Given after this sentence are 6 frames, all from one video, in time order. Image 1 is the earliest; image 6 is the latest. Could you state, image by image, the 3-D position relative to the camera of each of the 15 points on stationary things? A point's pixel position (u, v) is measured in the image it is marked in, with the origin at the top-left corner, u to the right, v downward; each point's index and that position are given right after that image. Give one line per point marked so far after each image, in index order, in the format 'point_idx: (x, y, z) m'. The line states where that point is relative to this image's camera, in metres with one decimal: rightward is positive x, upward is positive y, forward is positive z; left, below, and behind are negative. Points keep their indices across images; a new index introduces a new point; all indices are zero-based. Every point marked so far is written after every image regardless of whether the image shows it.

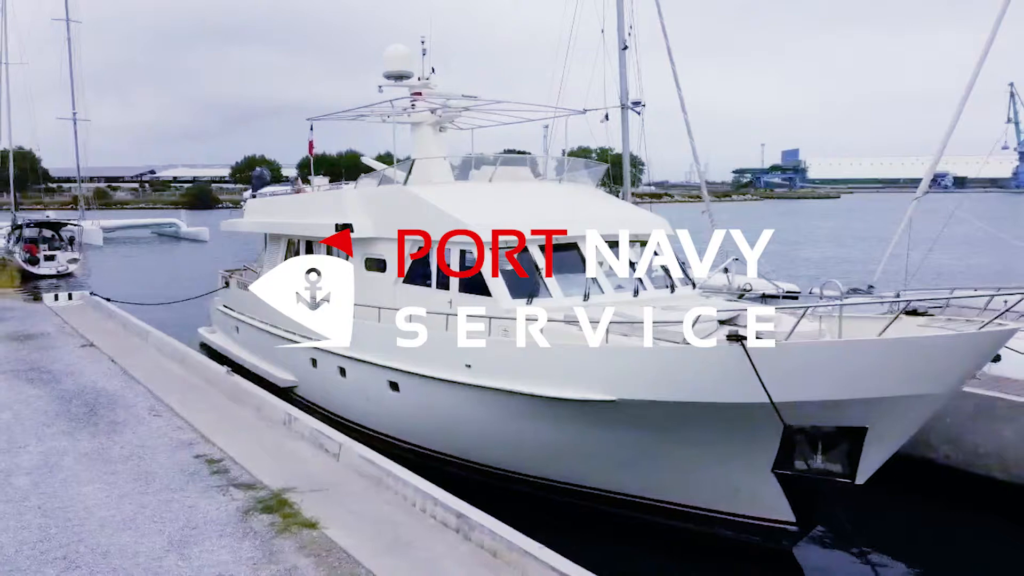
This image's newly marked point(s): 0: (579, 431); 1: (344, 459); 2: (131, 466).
0: (+0.6, -1.3, +6.3) m
1: (-1.3, -1.3, +5.6) m
2: (-3.0, -1.4, +5.6) m
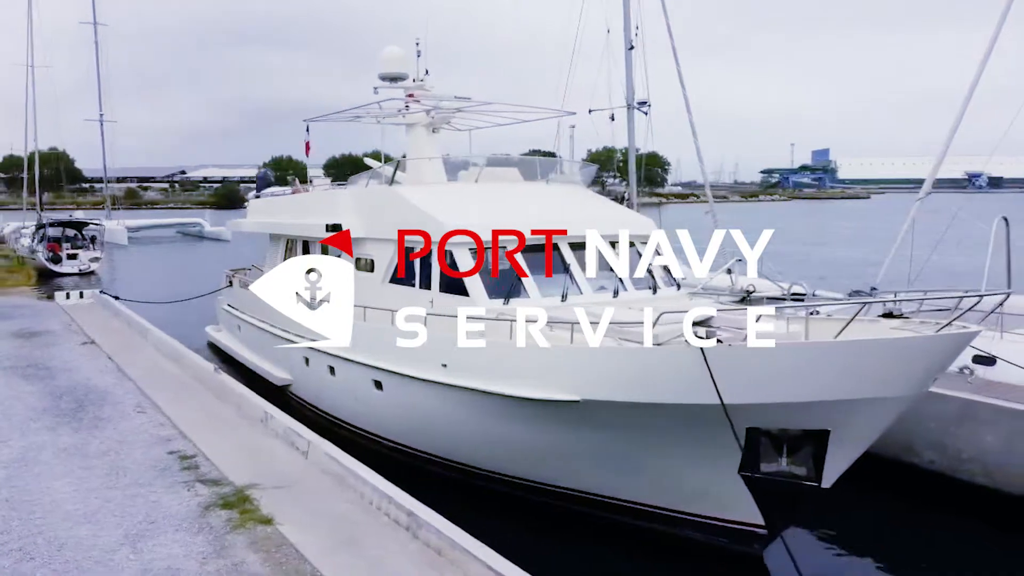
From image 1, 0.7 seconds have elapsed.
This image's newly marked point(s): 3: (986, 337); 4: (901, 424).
0: (+0.3, -1.3, +6.3) m
1: (-1.6, -1.3, +5.7) m
2: (-3.3, -1.4, +5.8) m
3: (+5.8, -0.6, +8.8) m
4: (+4.0, -1.4, +7.5) m
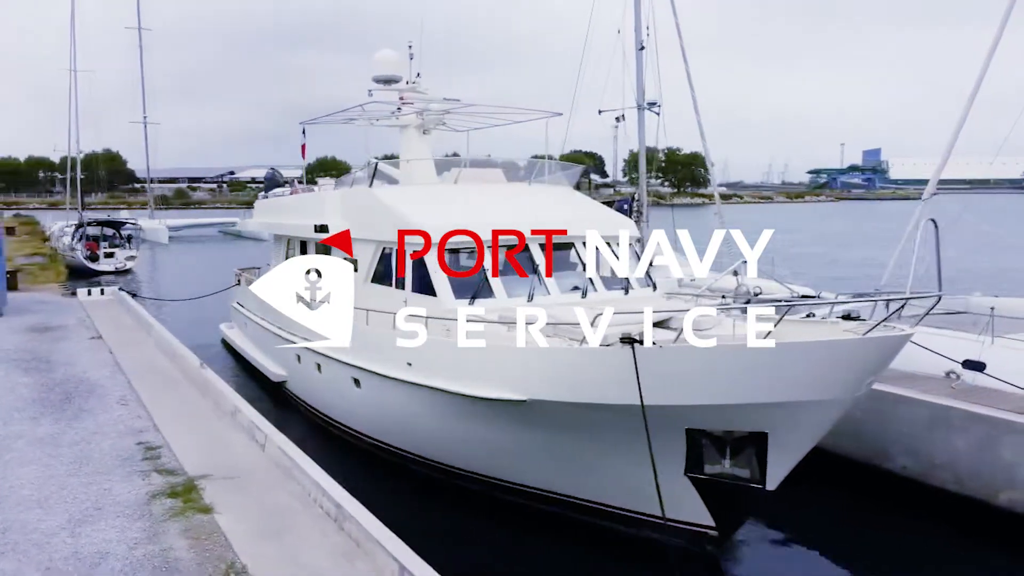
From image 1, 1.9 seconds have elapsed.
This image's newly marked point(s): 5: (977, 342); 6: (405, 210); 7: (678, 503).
0: (-0.1, -1.3, +6.4) m
1: (-2.0, -1.3, +5.9) m
2: (-3.7, -1.3, +6.0) m
3: (+5.5, -0.6, +8.6) m
4: (+3.7, -1.4, +7.4) m
5: (+5.5, -0.6, +8.6) m
6: (-1.3, +0.9, +8.3) m
7: (+1.4, -1.8, +5.9) m
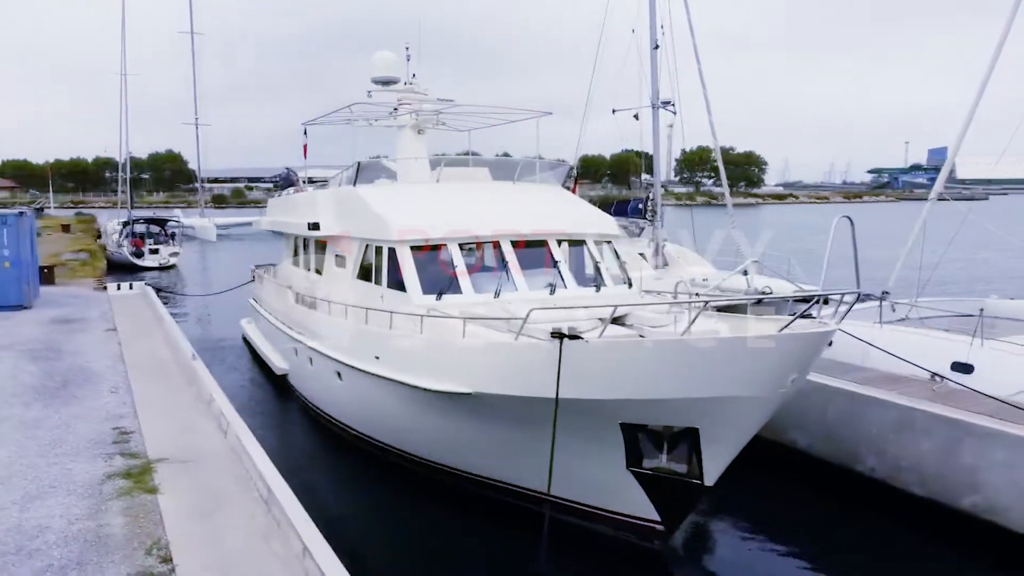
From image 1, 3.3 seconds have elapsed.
0: (-0.5, -1.2, +6.5) m
1: (-2.4, -1.3, +6.1) m
2: (-4.1, -1.3, +6.4) m
3: (+5.2, -0.6, +8.4) m
4: (+3.3, -1.4, +7.3) m
5: (+5.3, -0.6, +8.4) m
6: (-1.5, +0.9, +8.5) m
7: (+1.0, -1.7, +6.0) m
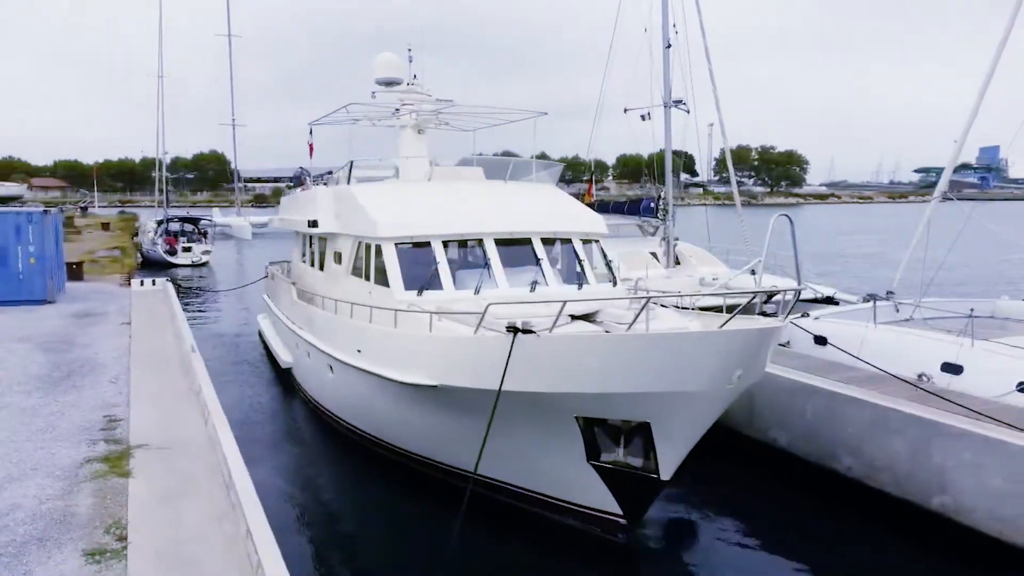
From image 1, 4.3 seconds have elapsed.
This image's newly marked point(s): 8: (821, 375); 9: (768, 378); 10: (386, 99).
0: (-0.7, -1.2, +6.7) m
1: (-2.7, -1.2, +6.4) m
2: (-4.3, -1.2, +6.7) m
3: (+5.1, -0.6, +8.3) m
4: (+3.1, -1.4, +7.3) m
5: (+5.1, -0.6, +8.3) m
6: (-1.7, +1.0, +8.7) m
7: (+0.7, -1.7, +6.1) m
8: (+3.5, -1.0, +8.2) m
9: (+2.8, -1.0, +7.8) m
10: (-2.0, +3.0, +11.7) m
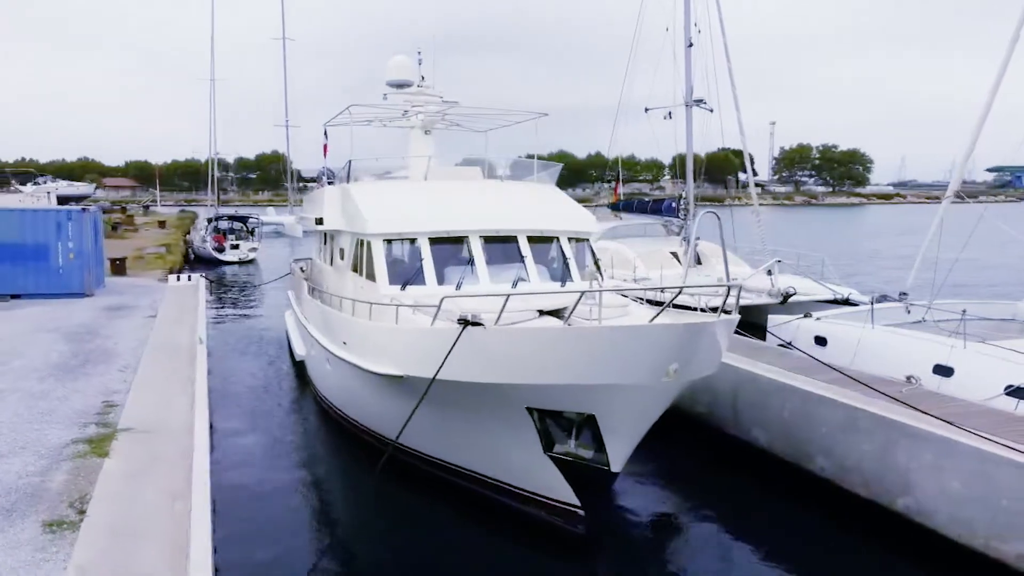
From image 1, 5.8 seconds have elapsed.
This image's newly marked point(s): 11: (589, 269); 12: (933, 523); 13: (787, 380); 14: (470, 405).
0: (-1.0, -1.1, +6.9) m
1: (-3.0, -1.2, +6.7) m
2: (-4.6, -1.1, +7.2) m
3: (+4.9, -0.7, +8.1) m
4: (+2.9, -1.4, +7.2) m
5: (+4.9, -0.6, +8.1) m
6: (-1.8, +1.0, +9.0) m
7: (+0.3, -1.7, +6.2) m
8: (+3.3, -1.0, +8.1) m
9: (+2.6, -1.0, +7.8) m
10: (-1.9, +3.1, +12.0) m
11: (+1.0, +0.3, +9.0) m
12: (+3.4, -1.9, +5.9) m
13: (+2.8, -0.9, +7.3) m
14: (-0.3, -1.0, +6.2) m
